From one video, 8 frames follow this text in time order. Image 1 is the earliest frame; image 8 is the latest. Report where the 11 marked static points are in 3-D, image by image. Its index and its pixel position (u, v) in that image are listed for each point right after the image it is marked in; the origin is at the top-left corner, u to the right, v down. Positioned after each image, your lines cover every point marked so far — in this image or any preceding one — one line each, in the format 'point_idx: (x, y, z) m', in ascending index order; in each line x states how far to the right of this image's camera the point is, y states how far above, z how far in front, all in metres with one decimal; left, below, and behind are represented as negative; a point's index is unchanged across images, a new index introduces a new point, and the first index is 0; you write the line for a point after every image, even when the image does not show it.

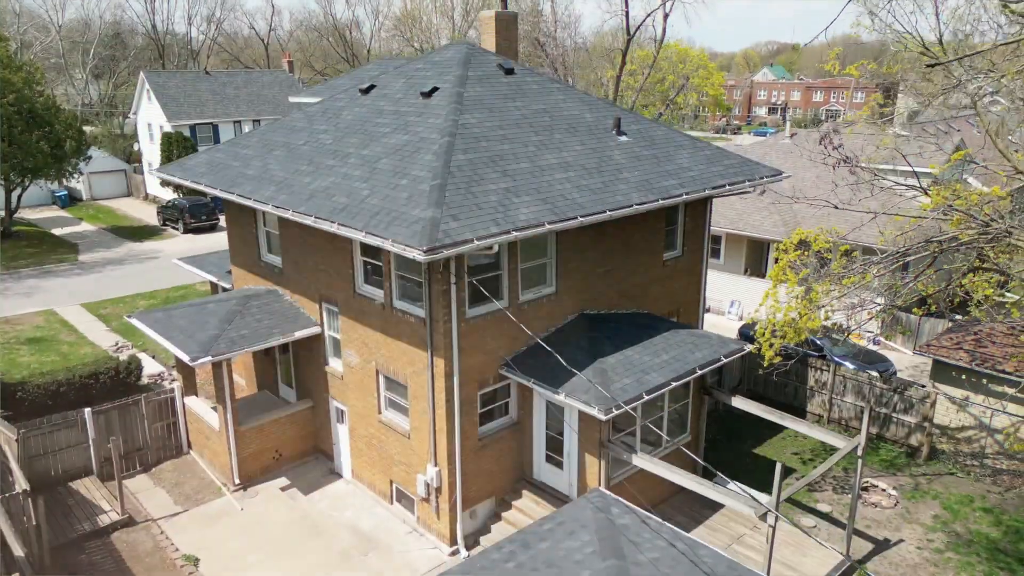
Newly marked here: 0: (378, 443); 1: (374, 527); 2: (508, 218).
0: (-2.2, -2.6, +12.3) m
1: (-2.2, -3.9, +12.1) m
2: (-0.1, +0.9, +9.8) m
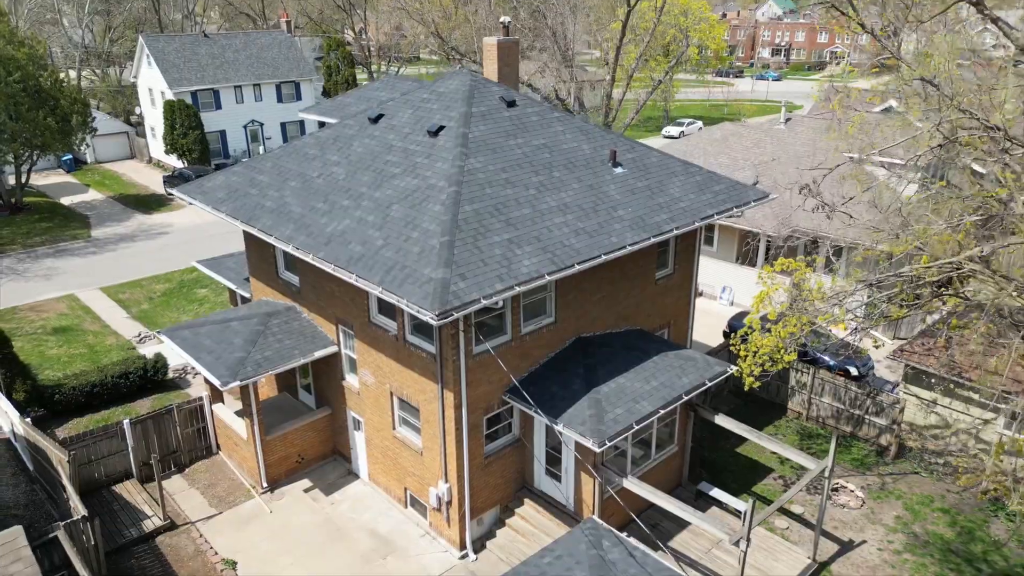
0: (-2.2, -3.0, +13.6) m
1: (-2.2, -4.4, +13.5) m
2: (0.0, +0.2, +10.7) m
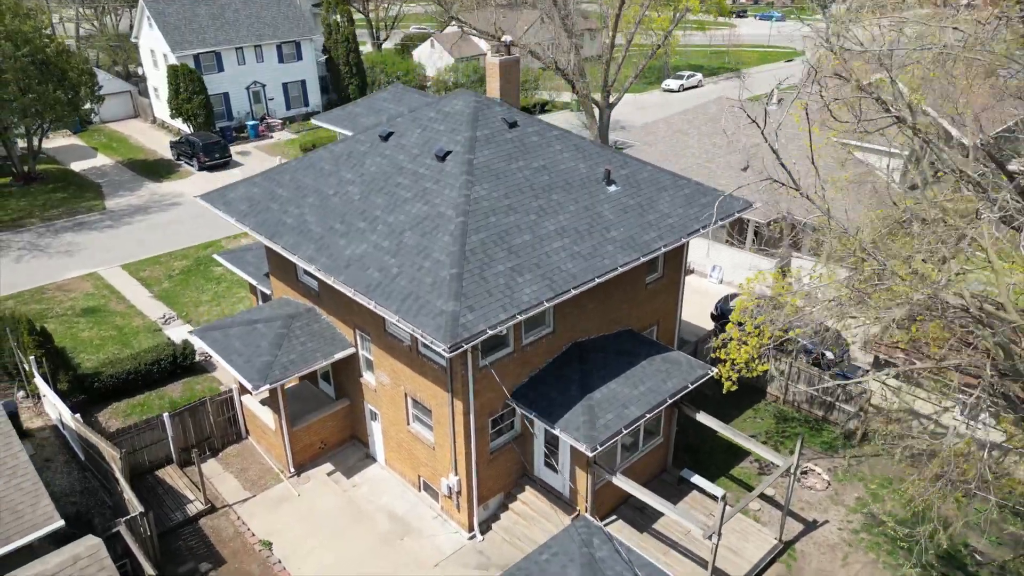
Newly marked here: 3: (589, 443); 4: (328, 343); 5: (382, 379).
0: (-2.1, -3.2, +15.1) m
1: (-2.1, -4.6, +15.2) m
2: (0.0, -0.2, +12.0) m
3: (+1.3, -2.6, +12.6) m
4: (-3.8, -1.2, +15.6) m
5: (-2.7, -1.8, +15.1) m
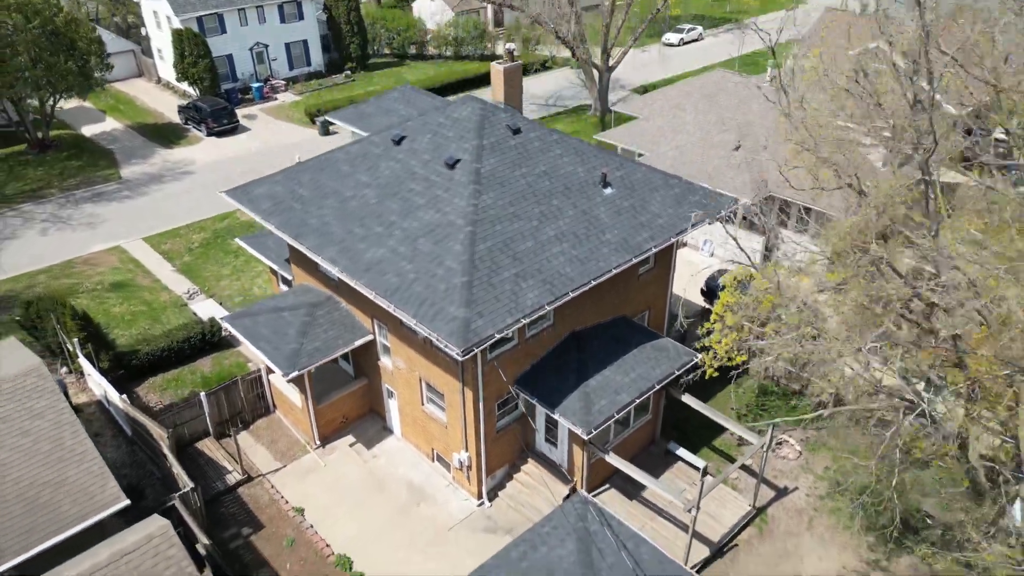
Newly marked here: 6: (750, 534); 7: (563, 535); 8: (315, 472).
0: (-2.0, -3.0, +16.8) m
1: (-2.1, -4.4, +17.0) m
2: (+0.1, -0.3, +13.4) m
3: (+1.4, -2.7, +14.3) m
4: (-3.8, -1.0, +17.1) m
5: (-2.6, -1.7, +16.7) m
6: (+5.0, -5.2, +15.6) m
7: (+0.9, -4.2, +12.7) m
8: (-4.6, -4.3, +17.3) m
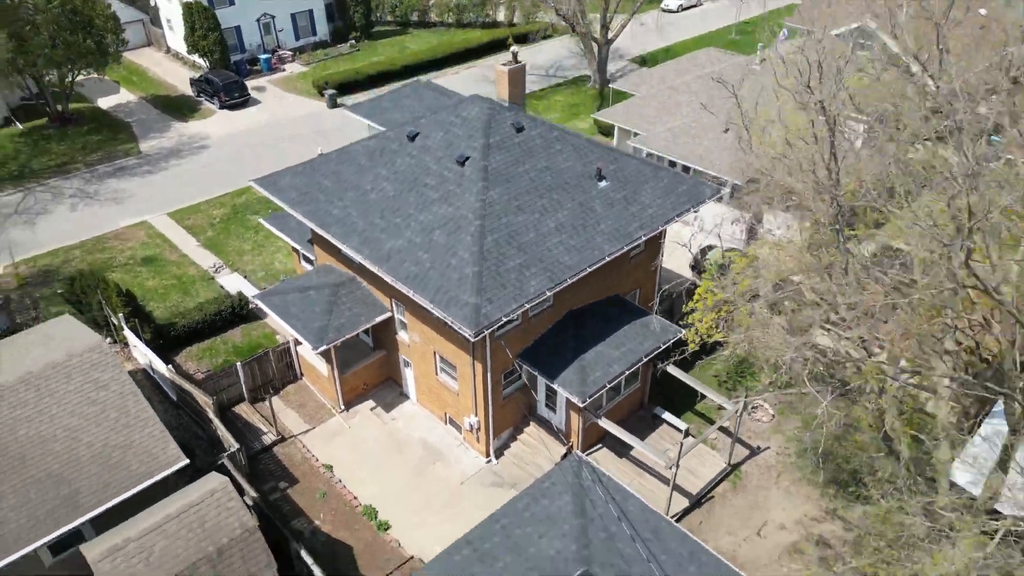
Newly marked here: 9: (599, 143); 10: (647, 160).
0: (-1.9, -2.6, +18.9) m
1: (-1.9, -3.9, +19.1) m
2: (+0.2, -0.1, +15.4) m
3: (+1.5, -2.4, +16.4) m
4: (-3.7, -0.5, +19.0) m
5: (-2.5, -1.2, +18.7) m
6: (+5.1, -4.8, +17.8) m
7: (+1.0, -4.0, +14.9) m
8: (-4.5, -3.8, +19.4) m
9: (+2.2, +3.7, +18.8) m
10: (+3.5, +3.3, +19.1) m
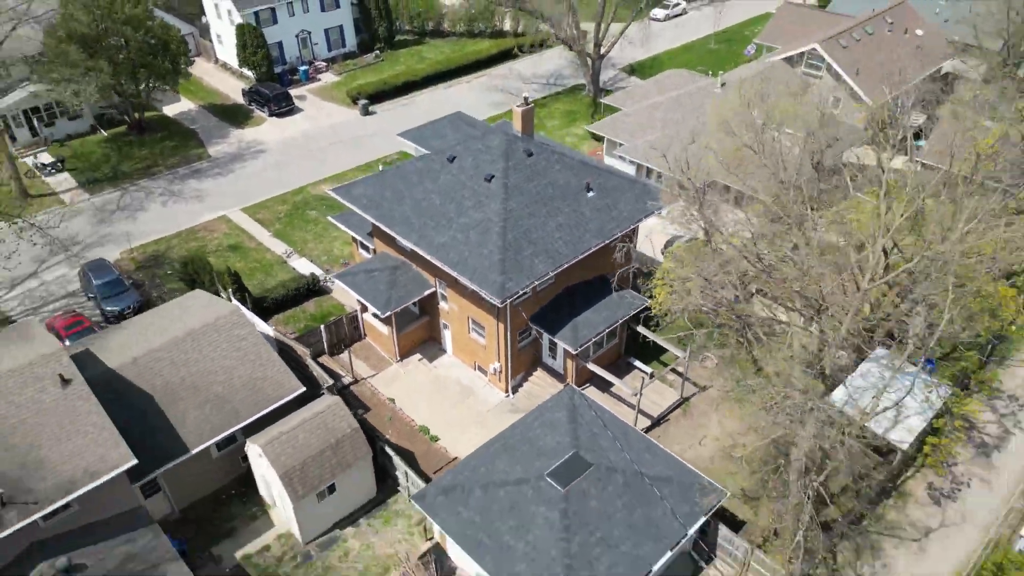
0: (-1.5, -2.0, +25.9) m
1: (-1.5, -3.3, +26.1) m
2: (+0.6, +0.4, +22.2) m
3: (+1.9, -1.8, +23.3) m
4: (-3.2, +0.1, +25.9) m
5: (-2.0, -0.6, +25.6) m
6: (+5.5, -4.2, +24.8) m
7: (+1.4, -3.5, +21.8) m
8: (-4.0, -3.2, +26.4) m
9: (+2.6, +4.3, +25.6) m
10: (+3.9, +3.9, +25.8) m
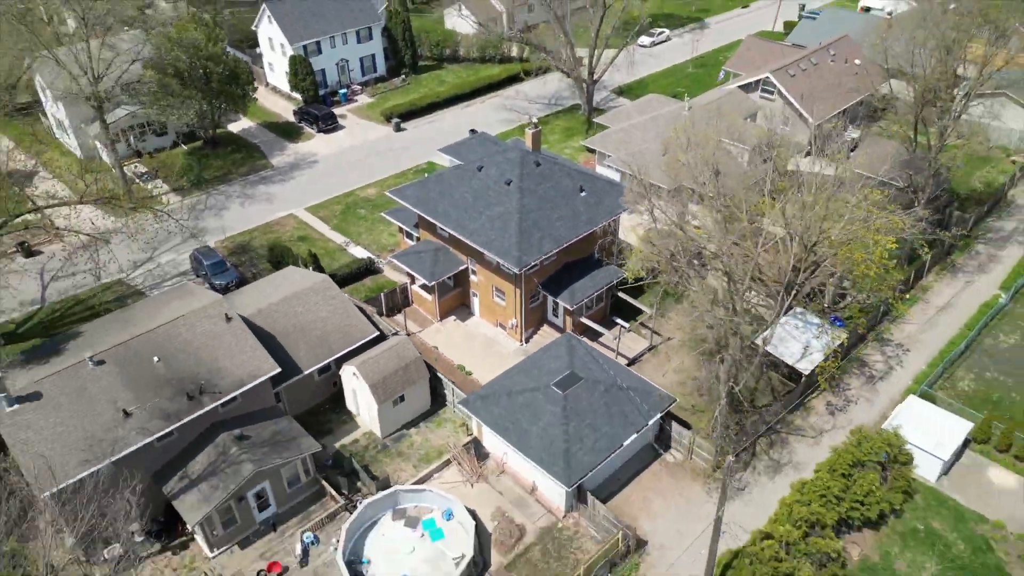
0: (-0.9, -0.9, +34.7) m
1: (-0.9, -2.2, +34.9) m
2: (+1.2, +1.6, +31.1) m
3: (+2.5, -0.7, +32.1) m
4: (-2.6, +1.2, +34.7) m
5: (-1.5, +0.5, +34.4) m
6: (+6.2, -3.0, +33.6) m
7: (+2.0, -2.3, +30.6) m
8: (-3.4, -2.1, +35.2) m
9: (+3.2, +5.4, +34.4) m
10: (+4.5, +5.0, +34.7) m
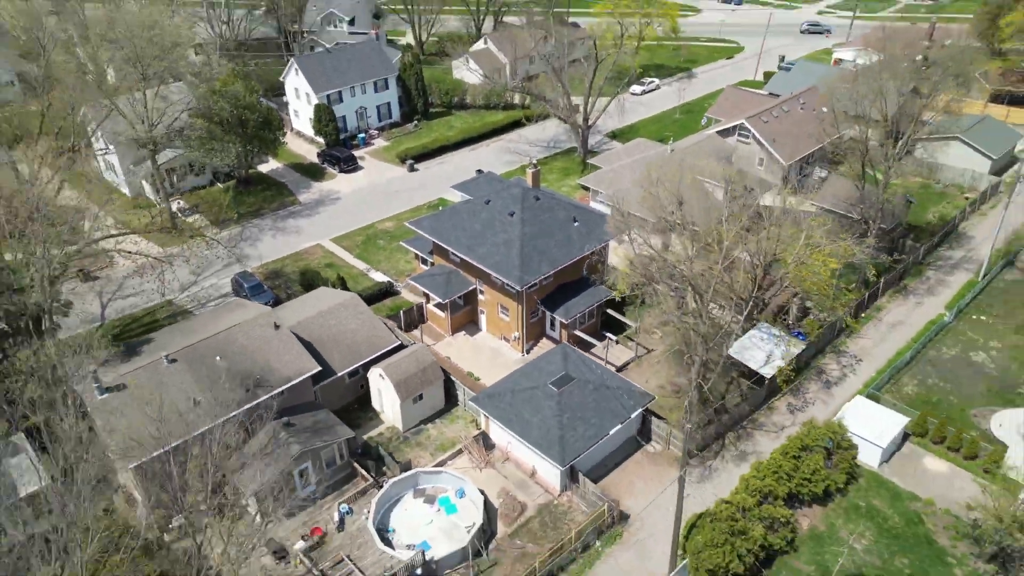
0: (-0.8, -1.8, +39.8) m
1: (-0.8, -3.2, +40.0) m
2: (+1.4, +0.8, +36.3) m
3: (+2.7, -1.5, +37.2) m
4: (-2.5, +0.2, +40.0) m
5: (-1.3, -0.5, +39.6) m
6: (+6.3, -3.9, +38.6) m
7: (+2.2, -3.1, +35.7) m
8: (-3.3, -3.1, +40.2) m
9: (+3.3, +4.4, +39.9) m
10: (+4.6, +4.1, +40.1) m
